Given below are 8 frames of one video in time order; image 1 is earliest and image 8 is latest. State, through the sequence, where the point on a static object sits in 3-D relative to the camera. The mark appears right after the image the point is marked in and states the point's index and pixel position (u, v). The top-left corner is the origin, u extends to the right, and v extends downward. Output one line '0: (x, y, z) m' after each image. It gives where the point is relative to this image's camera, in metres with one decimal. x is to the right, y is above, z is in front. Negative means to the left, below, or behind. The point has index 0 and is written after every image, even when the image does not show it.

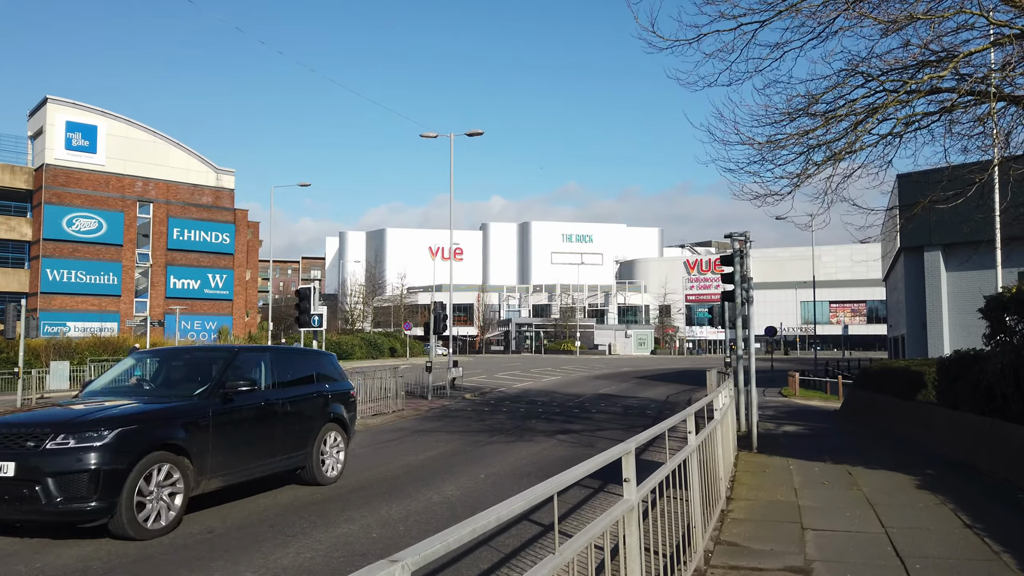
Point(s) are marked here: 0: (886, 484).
0: (+4.2, -2.2, +8.4) m
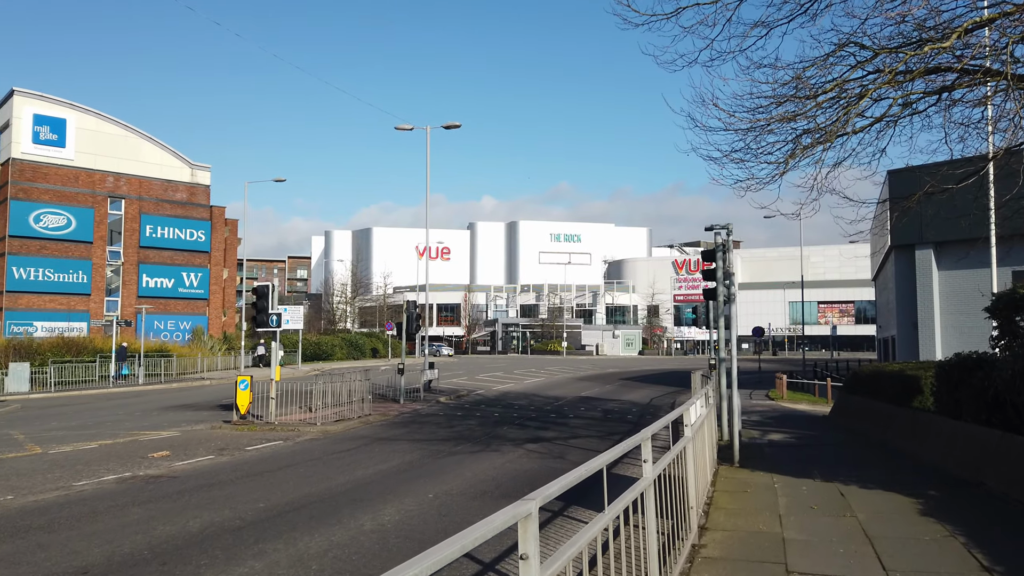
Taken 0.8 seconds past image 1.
0: (+3.6, -2.1, +7.4) m
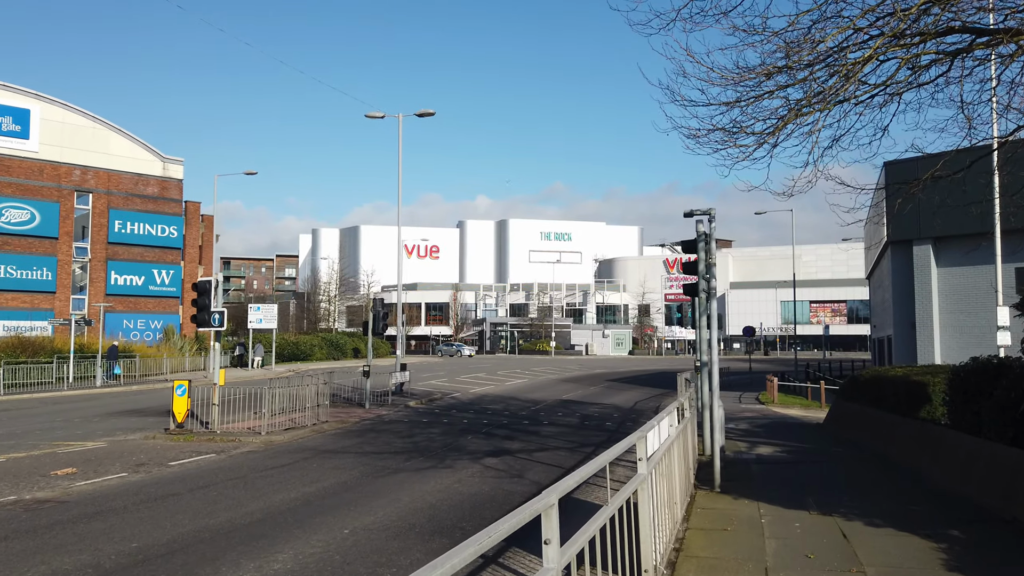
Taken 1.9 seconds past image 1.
0: (+2.9, -2.1, +5.8) m
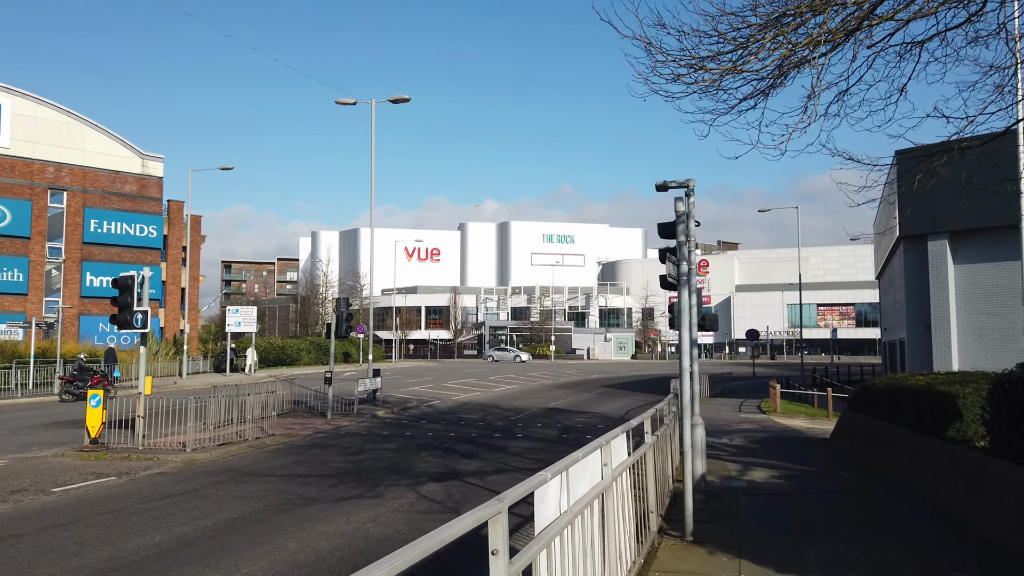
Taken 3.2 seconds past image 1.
0: (+2.1, -1.9, +3.7) m
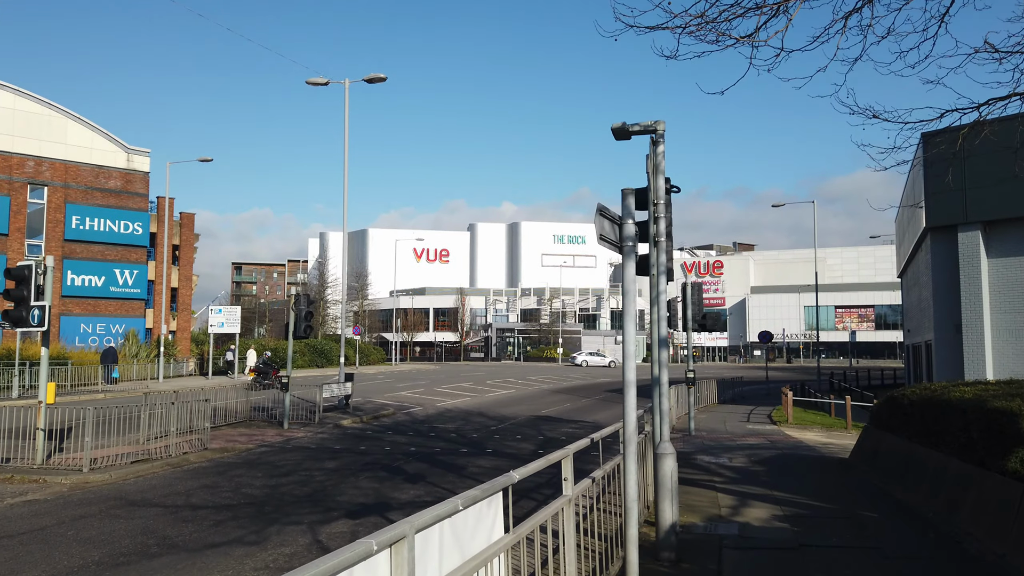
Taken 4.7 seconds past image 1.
0: (+1.2, -1.7, +1.4) m
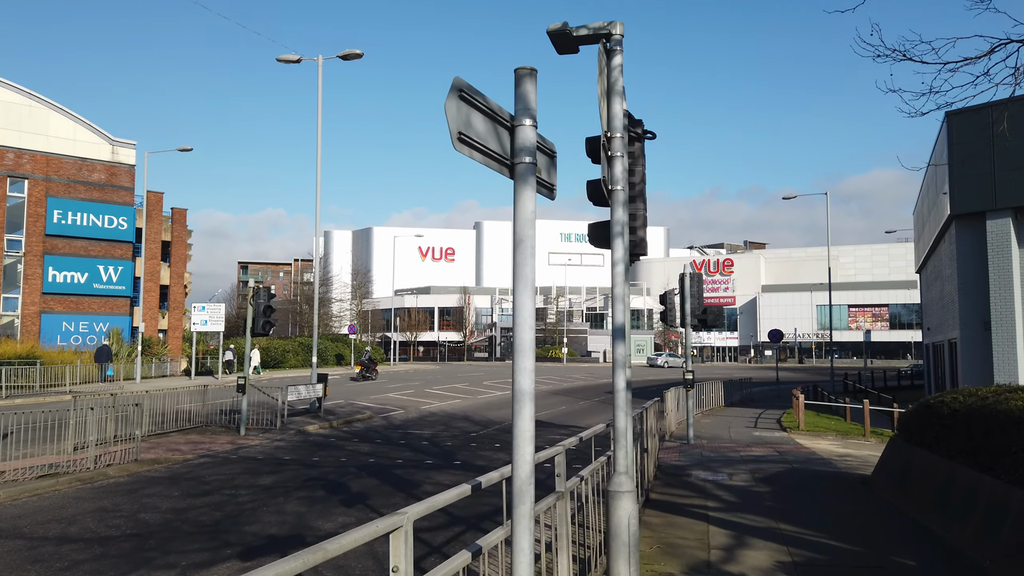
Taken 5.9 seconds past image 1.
0: (+0.5, -1.6, -0.4) m
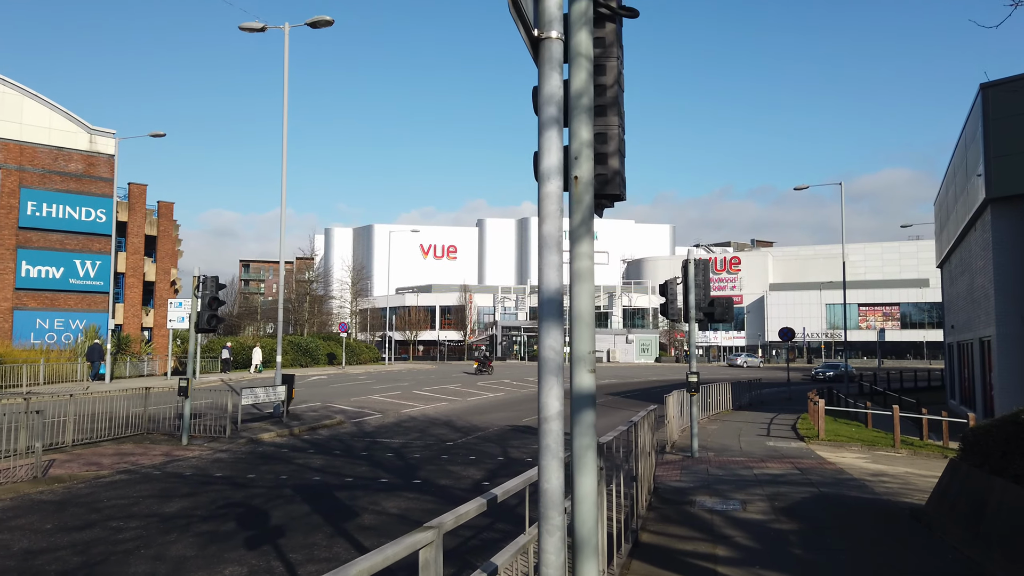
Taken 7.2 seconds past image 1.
0: (0.0, -1.4, -2.5) m
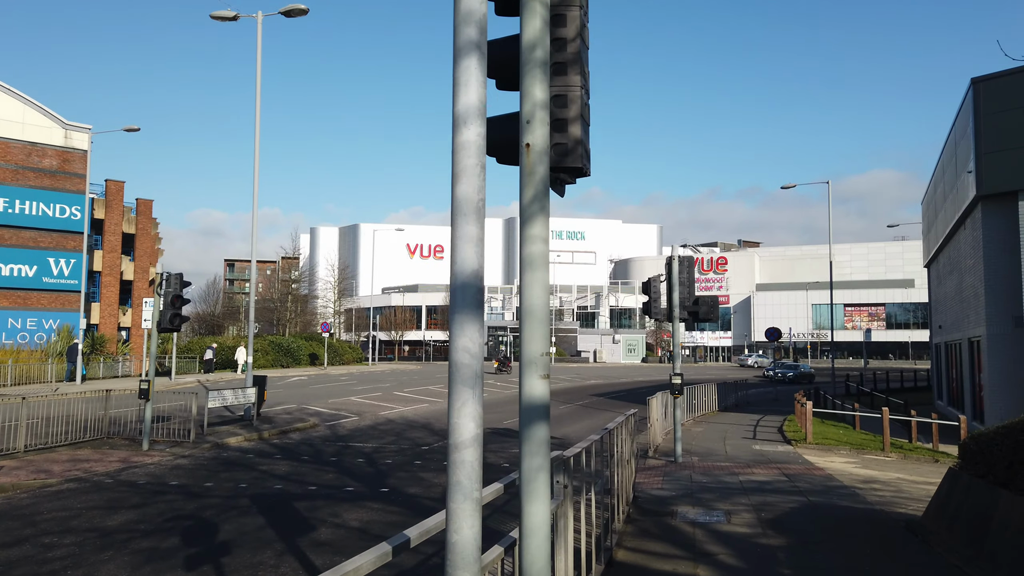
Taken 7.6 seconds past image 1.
0: (-0.2, -1.3, -3.1) m
